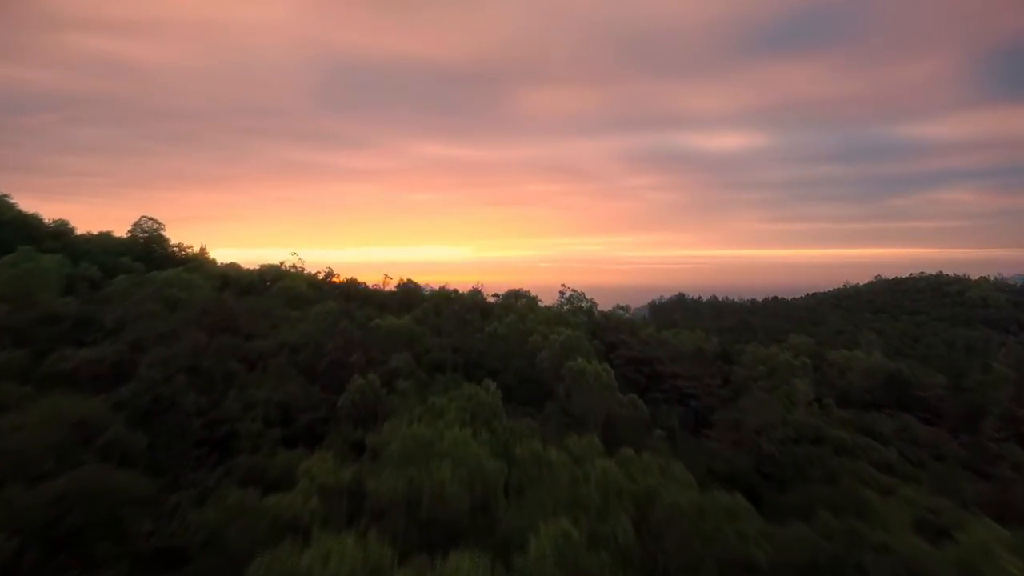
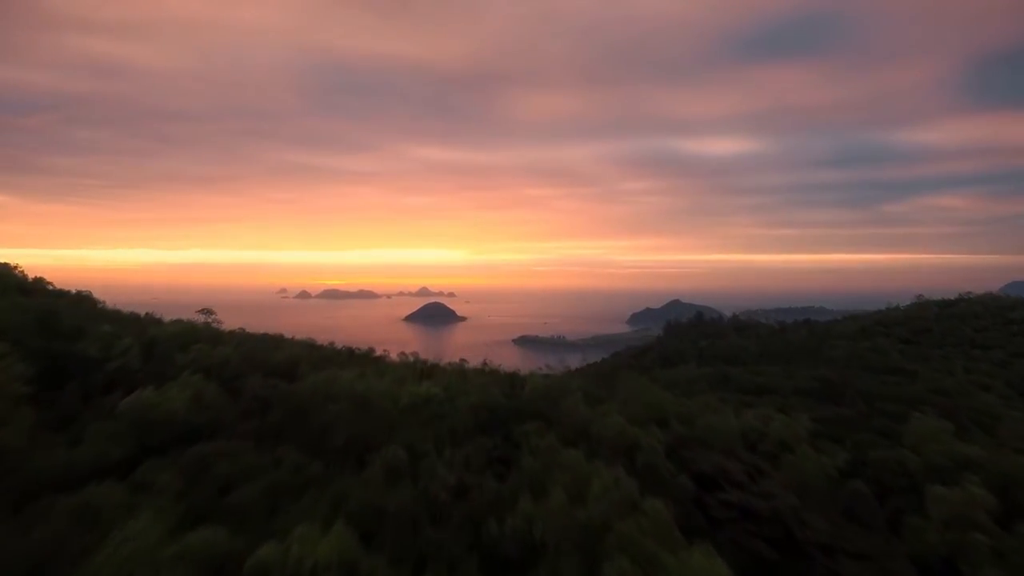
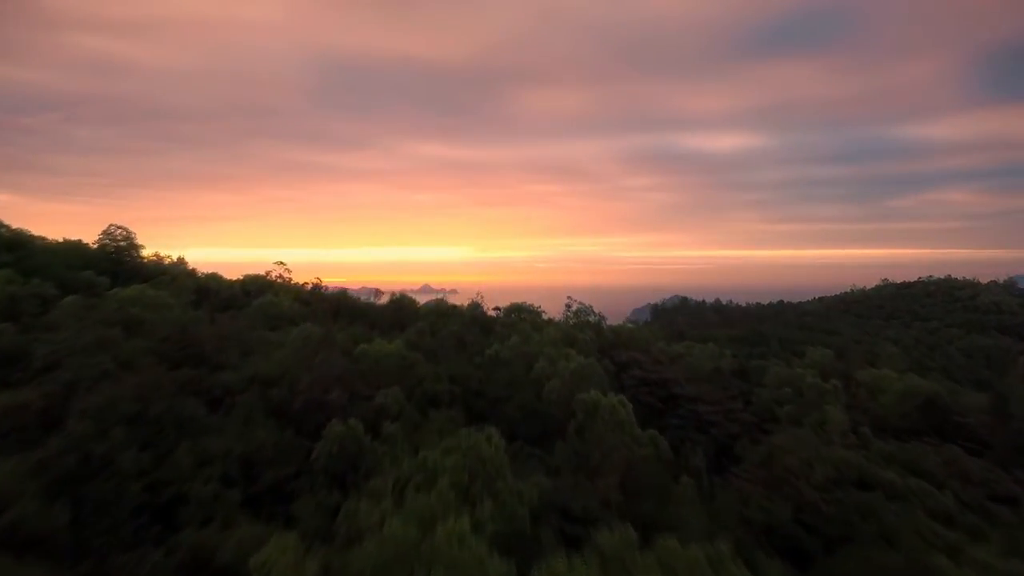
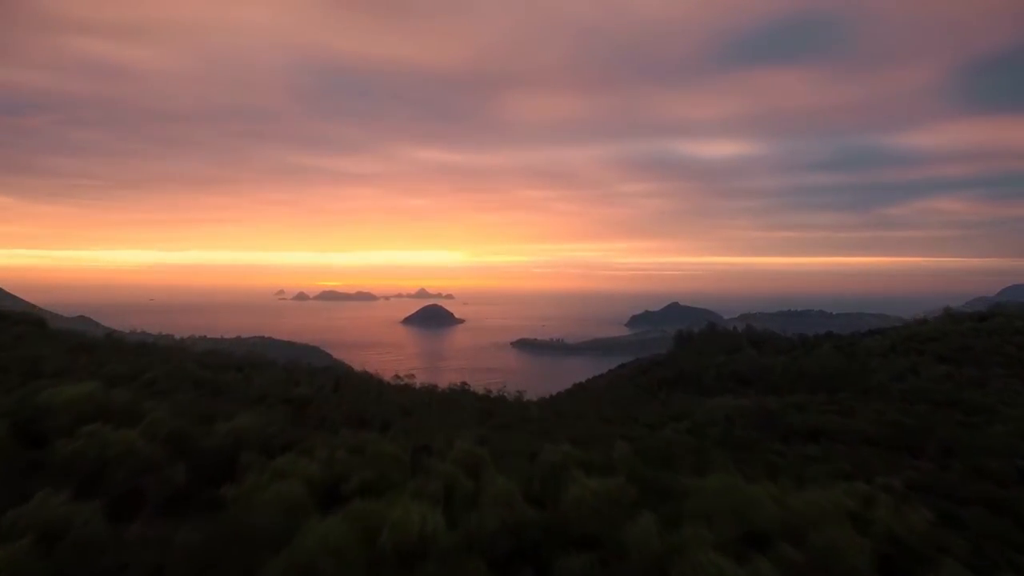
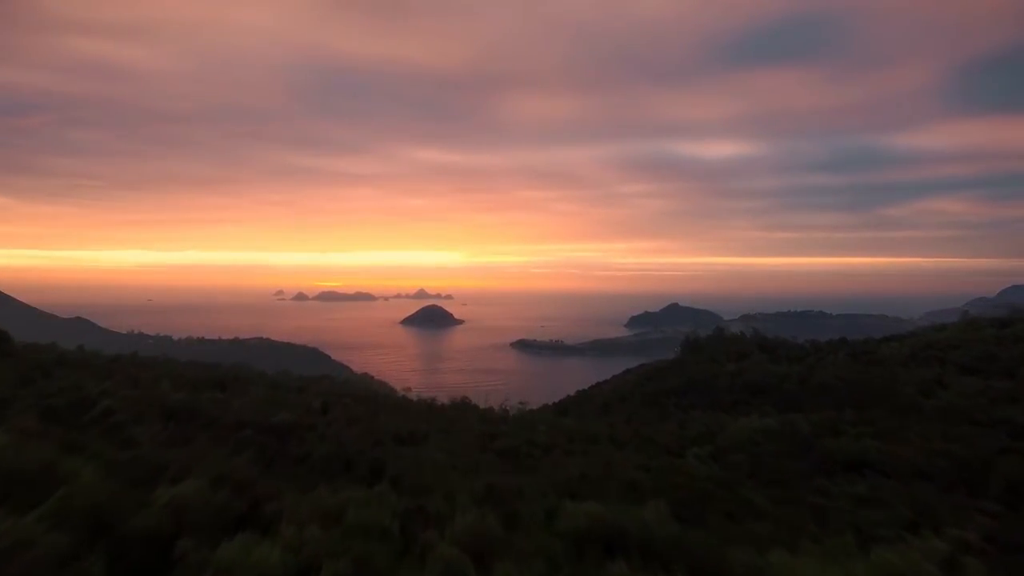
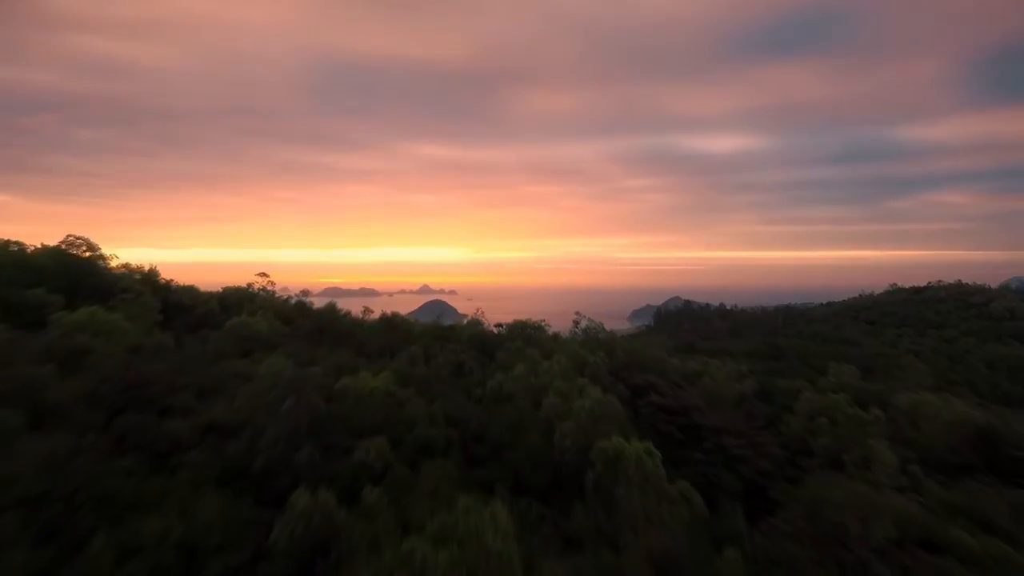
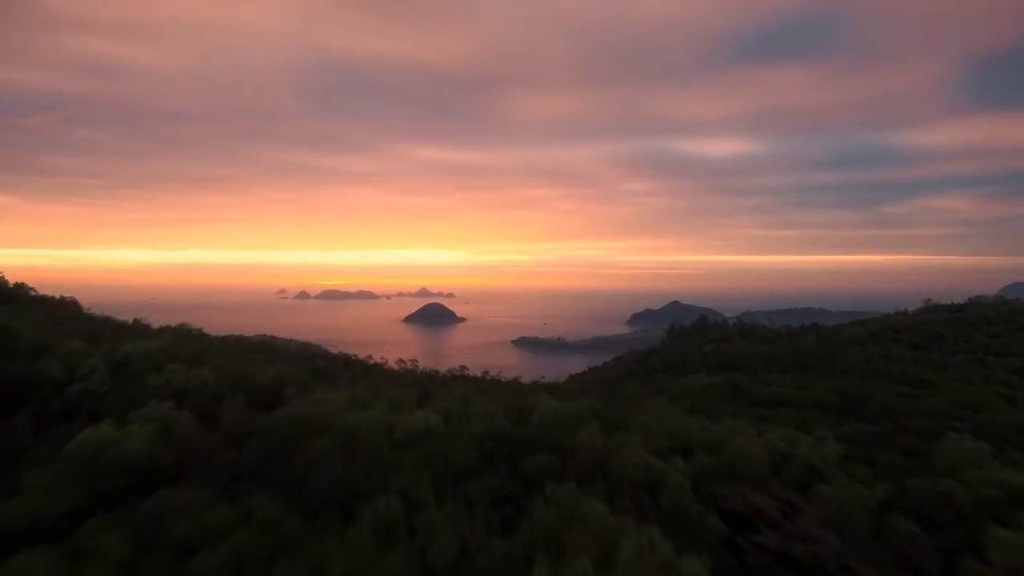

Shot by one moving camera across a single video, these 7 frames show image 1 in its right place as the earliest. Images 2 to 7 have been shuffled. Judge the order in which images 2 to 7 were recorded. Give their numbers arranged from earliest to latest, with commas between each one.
3, 6, 2, 7, 4, 5
